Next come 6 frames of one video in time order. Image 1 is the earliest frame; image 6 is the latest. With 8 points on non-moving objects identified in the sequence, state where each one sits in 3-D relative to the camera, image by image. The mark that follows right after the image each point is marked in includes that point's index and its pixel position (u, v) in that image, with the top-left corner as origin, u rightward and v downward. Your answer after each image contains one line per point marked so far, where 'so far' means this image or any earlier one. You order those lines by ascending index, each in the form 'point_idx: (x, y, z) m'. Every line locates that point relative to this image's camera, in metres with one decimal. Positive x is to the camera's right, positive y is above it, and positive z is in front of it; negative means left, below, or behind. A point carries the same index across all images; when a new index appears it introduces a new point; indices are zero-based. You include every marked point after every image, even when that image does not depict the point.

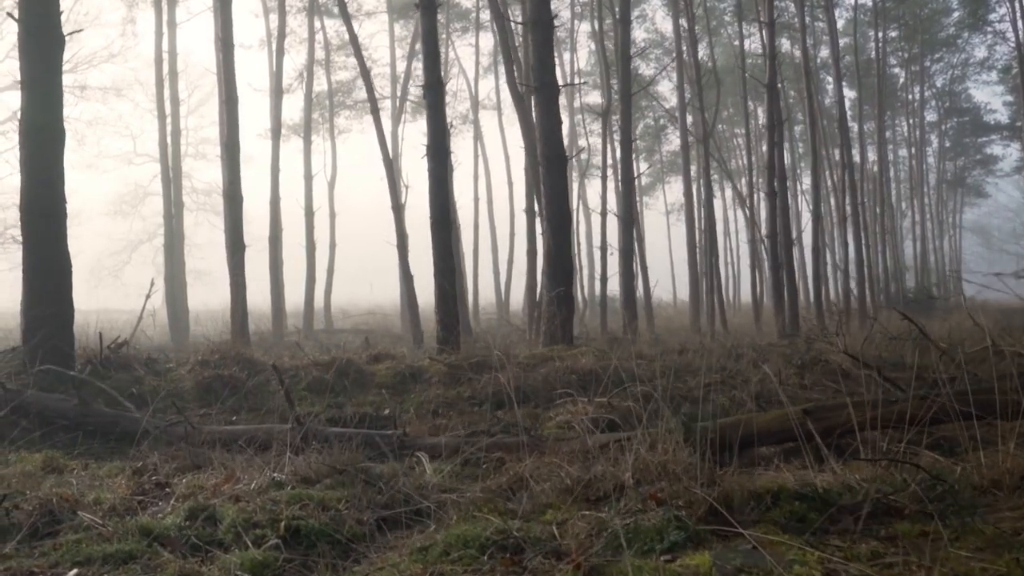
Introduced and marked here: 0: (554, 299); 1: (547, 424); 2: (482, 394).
0: (+0.6, -0.1, +11.2) m
1: (+0.3, -1.1, +6.8) m
2: (-0.3, -1.0, +7.7) m
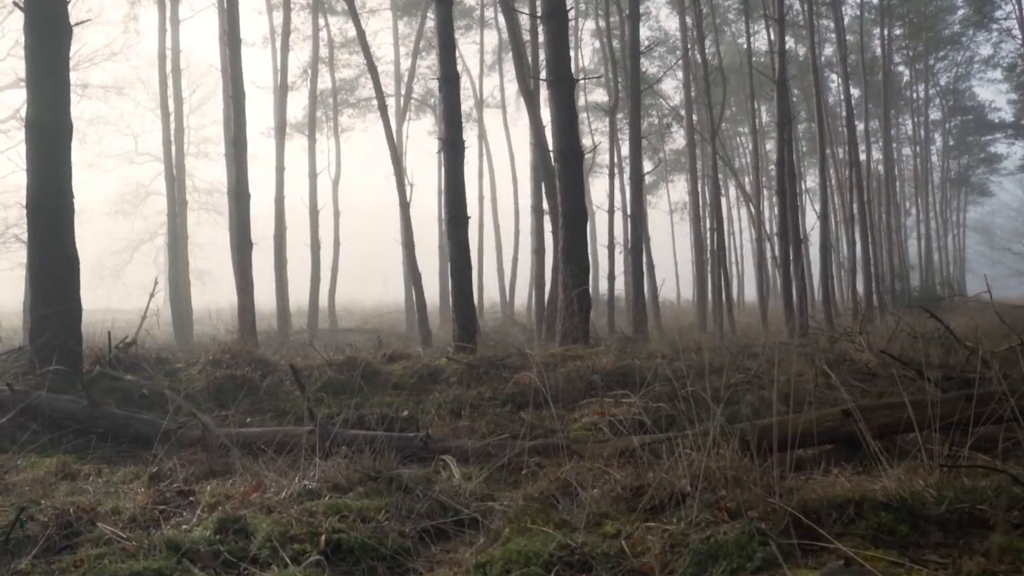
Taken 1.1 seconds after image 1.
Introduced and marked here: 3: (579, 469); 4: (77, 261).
0: (+0.8, -0.1, +10.9) m
1: (+0.5, -1.1, +6.5) m
2: (-0.1, -1.0, +7.5) m
3: (+0.3, -0.9, +4.2) m
4: (-4.1, +0.2, +7.8) m
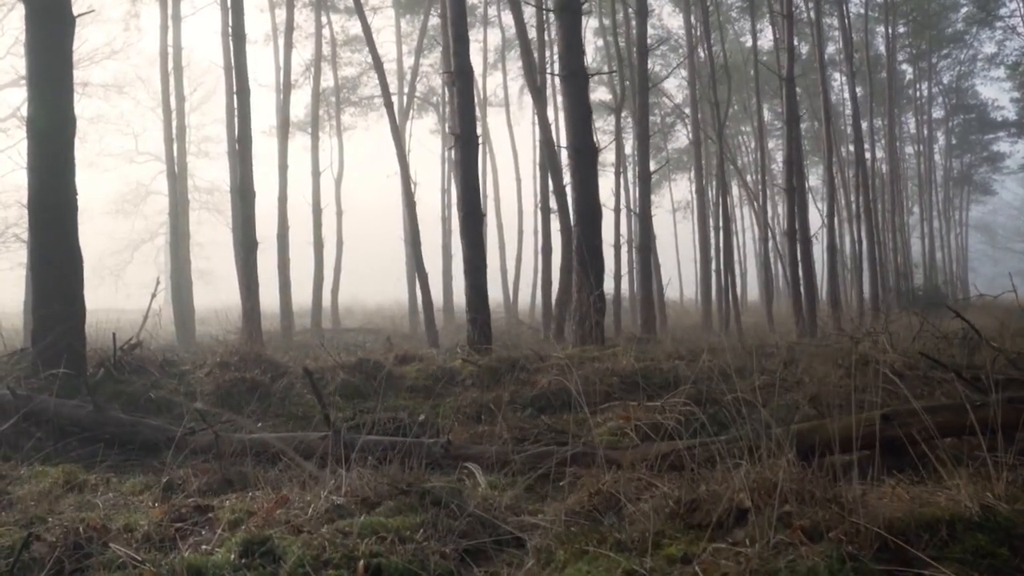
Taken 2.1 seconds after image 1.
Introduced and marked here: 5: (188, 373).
0: (+0.9, -0.1, +10.7) m
1: (+0.6, -1.1, +6.3) m
2: (+0.1, -1.0, +7.2) m
3: (+0.5, -0.9, +3.9) m
4: (-3.9, +0.2, +7.6) m
5: (-3.1, -0.8, +7.9) m
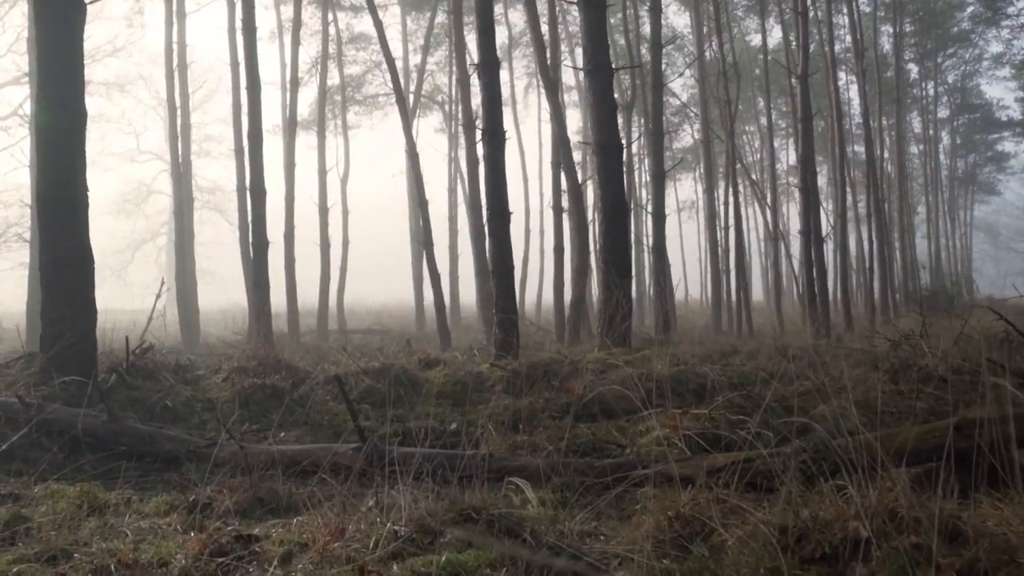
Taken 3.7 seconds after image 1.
0: (+1.2, -0.1, +10.3) m
1: (+0.9, -1.1, +5.9) m
2: (+0.4, -1.0, +6.9) m
3: (+0.8, -0.9, +3.6) m
4: (-3.6, +0.2, +7.2) m
5: (-2.8, -0.8, +7.5) m
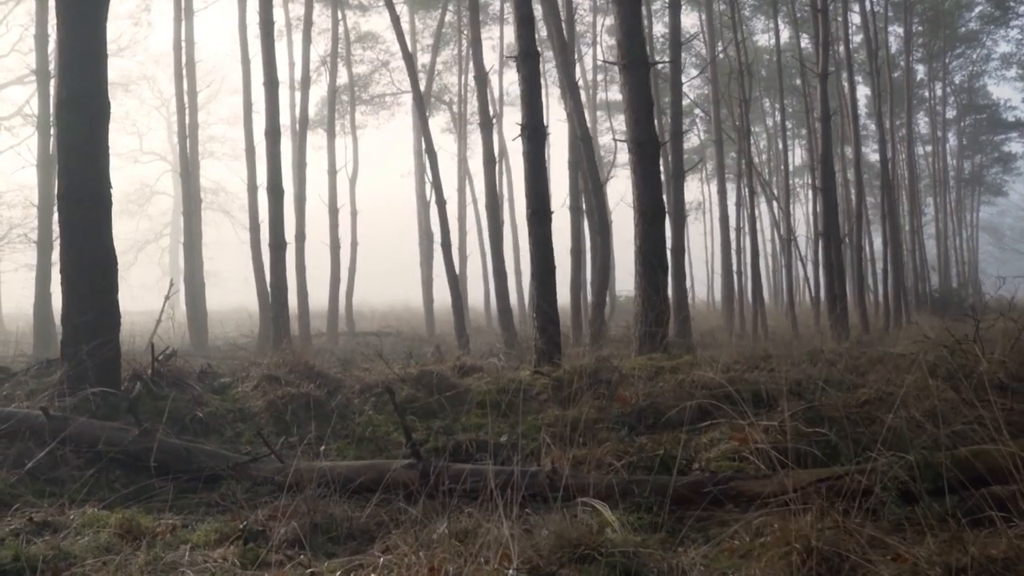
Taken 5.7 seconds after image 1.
0: (+1.6, -0.2, +9.9) m
1: (+1.3, -1.1, +5.5) m
2: (+0.8, -1.0, +6.4) m
3: (+1.2, -0.9, +3.1) m
4: (-3.2, +0.2, +6.8) m
5: (-2.4, -0.8, +7.1) m
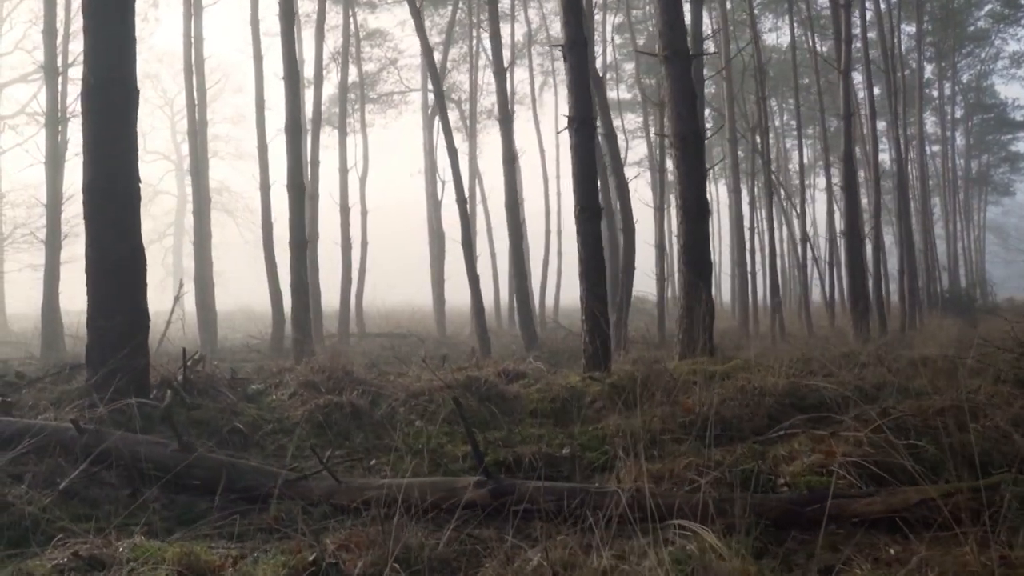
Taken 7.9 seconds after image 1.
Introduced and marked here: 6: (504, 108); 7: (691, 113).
0: (+2.0, -0.2, +9.4) m
1: (+1.8, -1.1, +5.0) m
2: (+1.2, -1.0, +6.0) m
3: (+1.6, -0.9, +2.7) m
4: (-2.8, +0.2, +6.3) m
5: (-2.0, -0.8, +6.6) m
6: (-0.1, +3.7, +17.0) m
7: (+2.1, +2.1, +9.7) m
